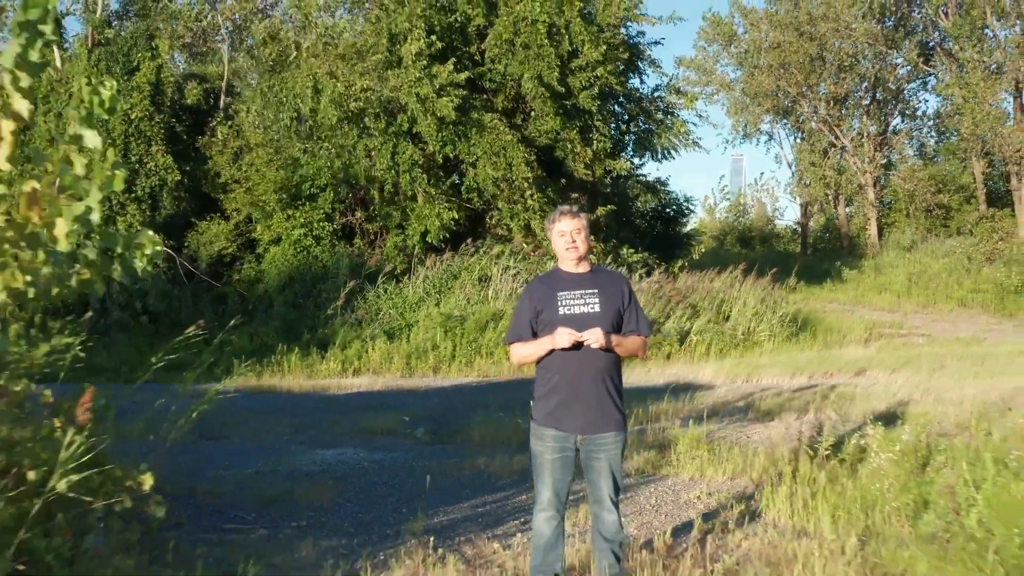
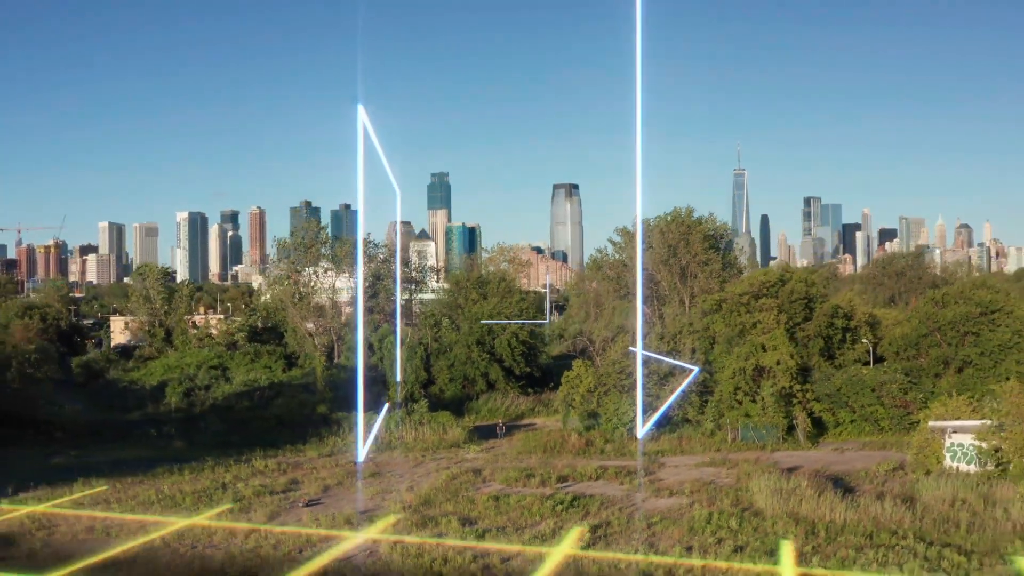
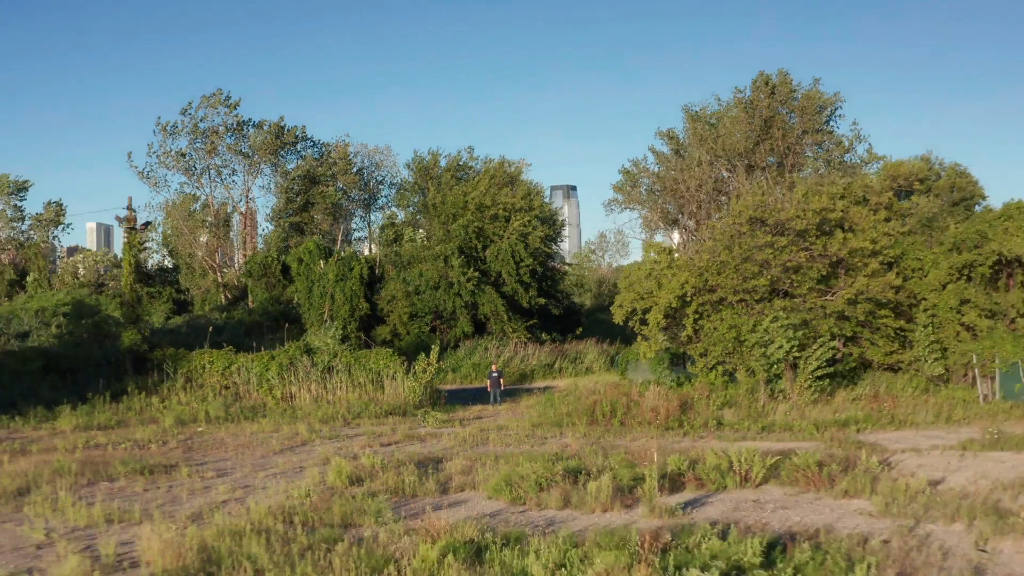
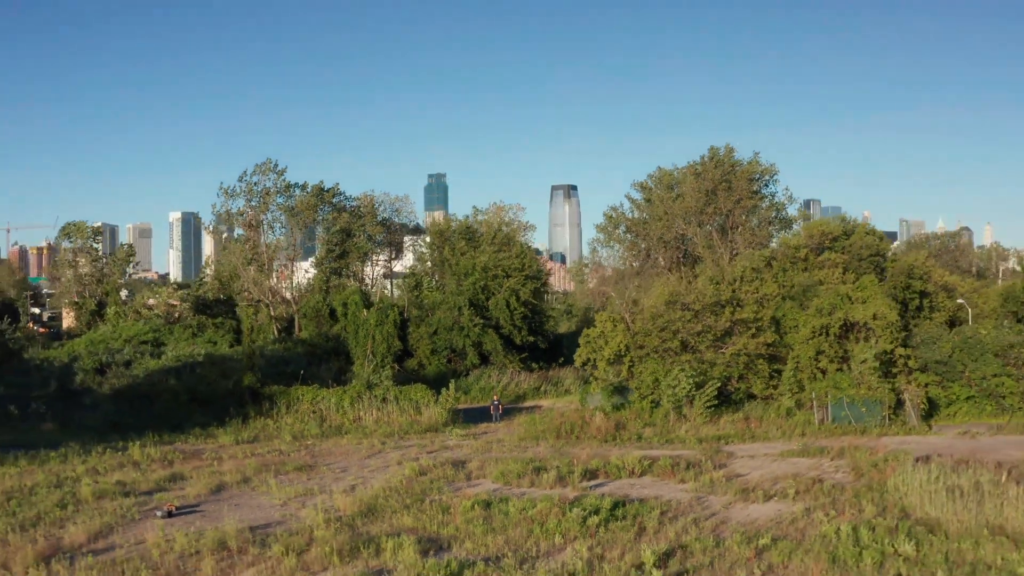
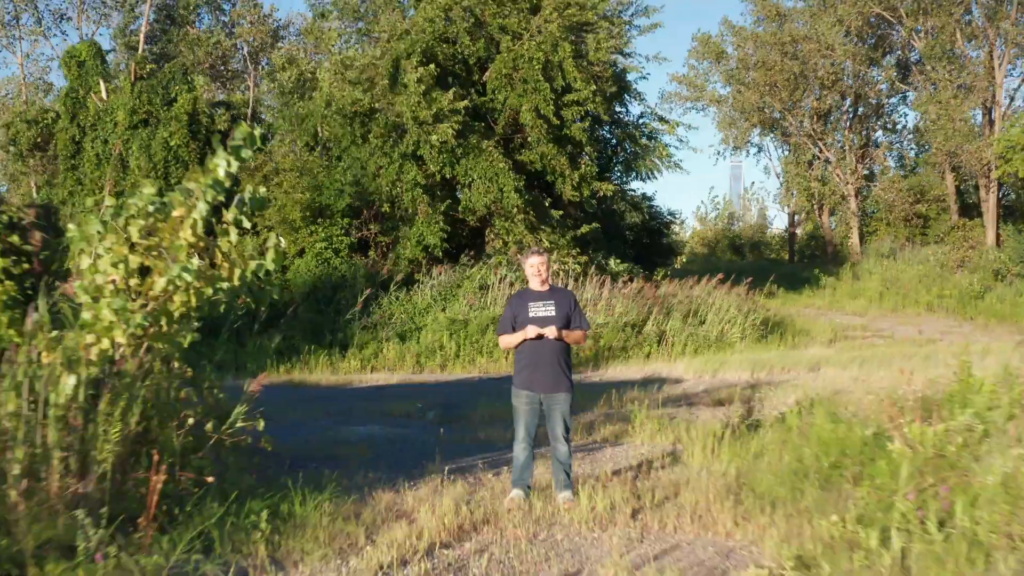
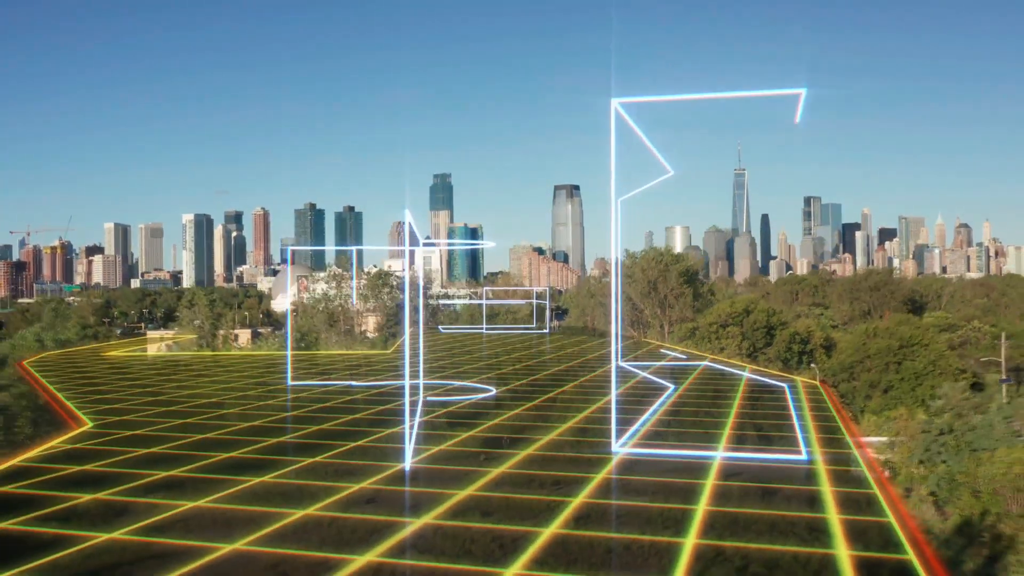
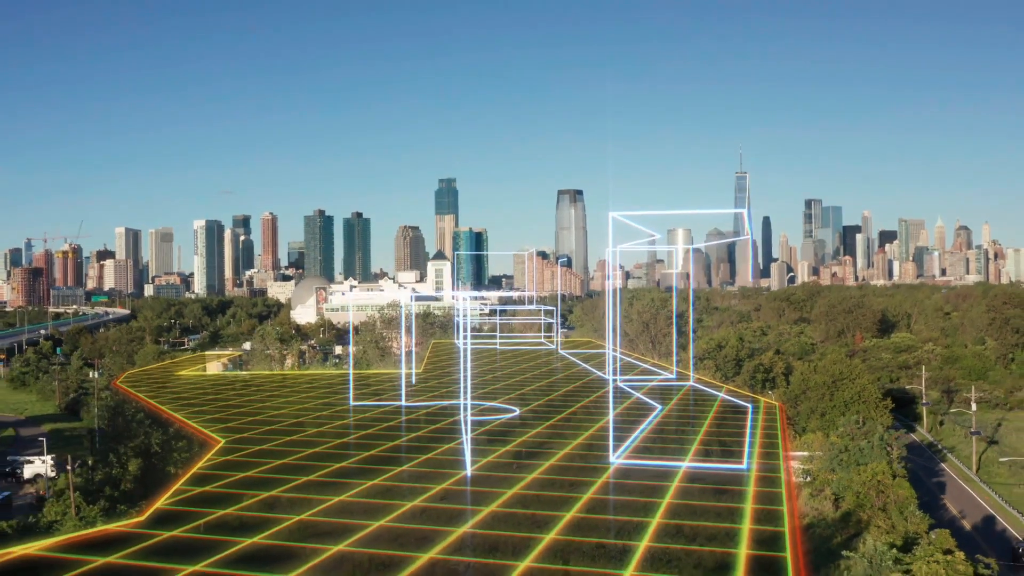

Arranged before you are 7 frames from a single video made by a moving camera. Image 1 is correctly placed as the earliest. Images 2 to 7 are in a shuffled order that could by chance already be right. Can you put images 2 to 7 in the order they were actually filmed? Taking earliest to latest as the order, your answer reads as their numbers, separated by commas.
5, 3, 4, 2, 6, 7
